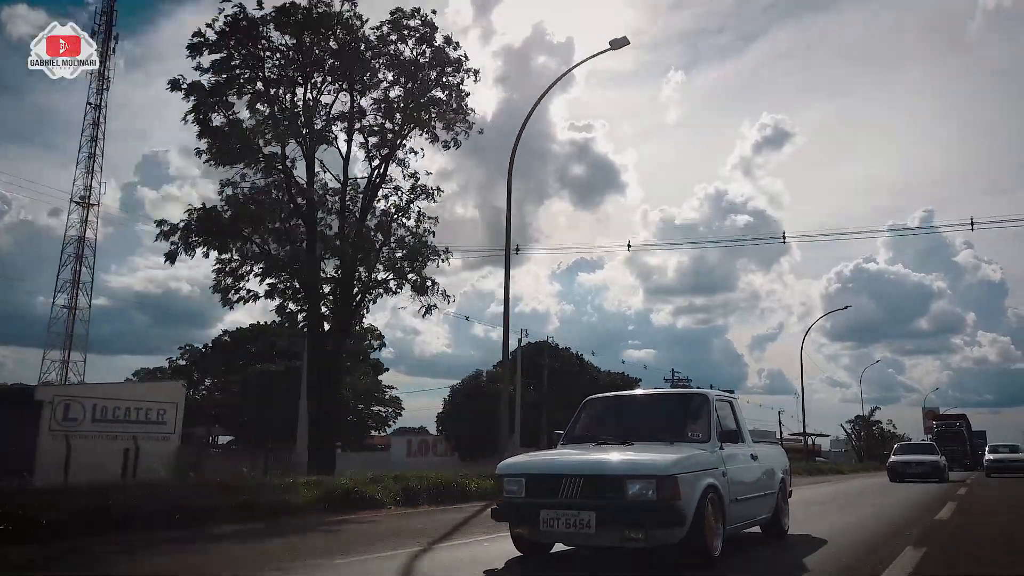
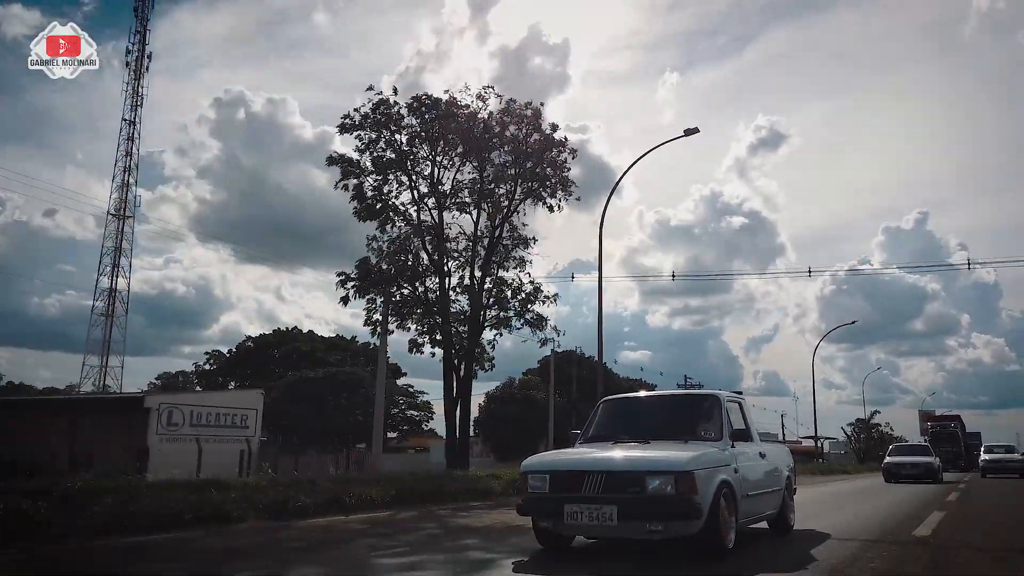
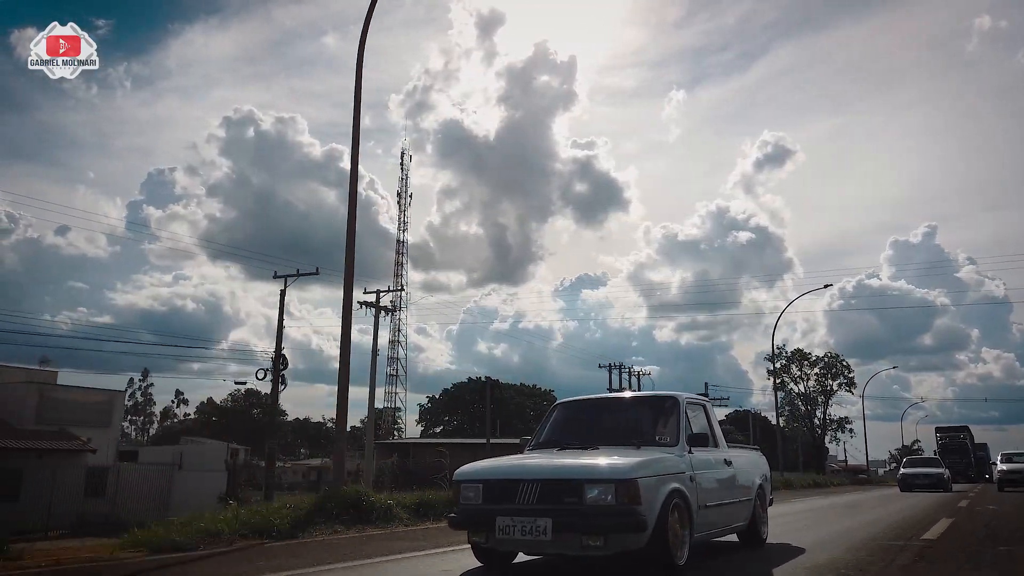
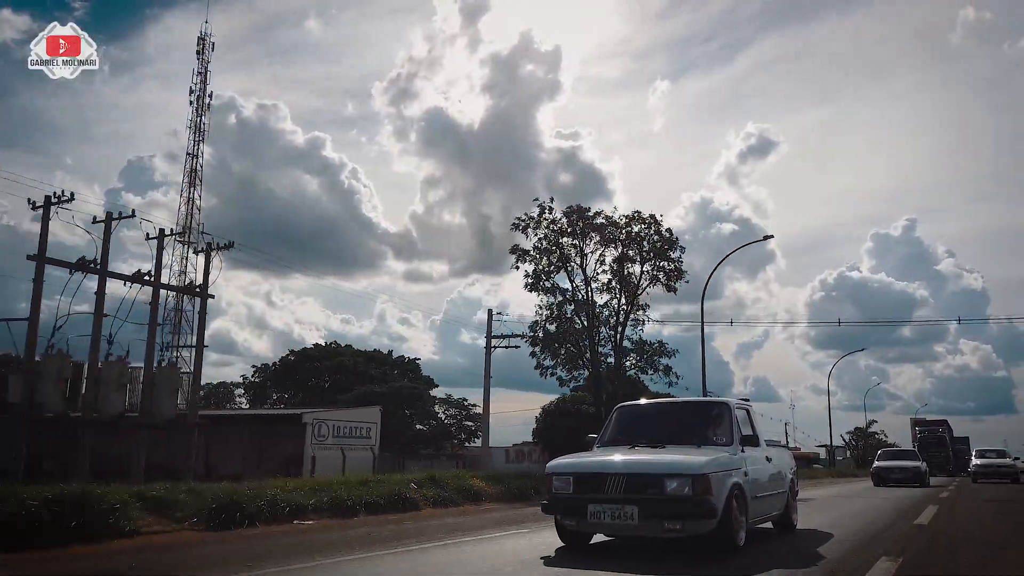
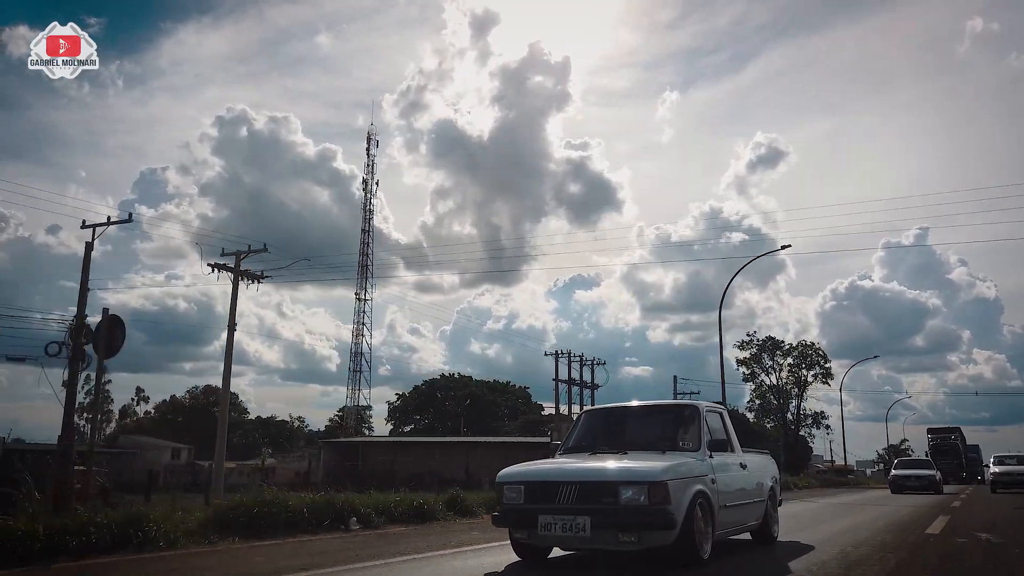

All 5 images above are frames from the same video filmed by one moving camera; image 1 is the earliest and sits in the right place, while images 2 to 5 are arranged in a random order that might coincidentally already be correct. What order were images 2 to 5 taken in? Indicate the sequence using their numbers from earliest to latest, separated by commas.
2, 4, 5, 3
